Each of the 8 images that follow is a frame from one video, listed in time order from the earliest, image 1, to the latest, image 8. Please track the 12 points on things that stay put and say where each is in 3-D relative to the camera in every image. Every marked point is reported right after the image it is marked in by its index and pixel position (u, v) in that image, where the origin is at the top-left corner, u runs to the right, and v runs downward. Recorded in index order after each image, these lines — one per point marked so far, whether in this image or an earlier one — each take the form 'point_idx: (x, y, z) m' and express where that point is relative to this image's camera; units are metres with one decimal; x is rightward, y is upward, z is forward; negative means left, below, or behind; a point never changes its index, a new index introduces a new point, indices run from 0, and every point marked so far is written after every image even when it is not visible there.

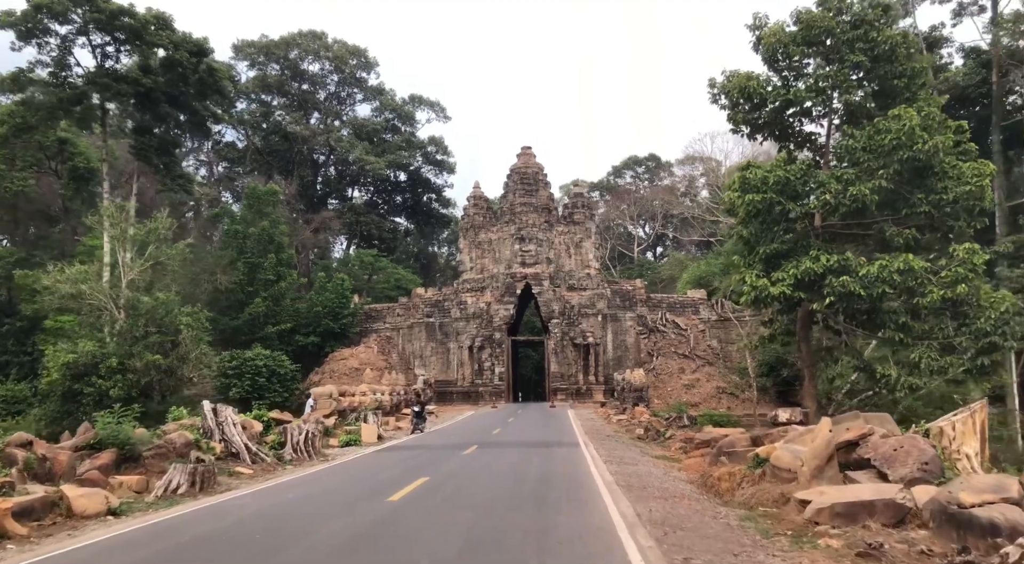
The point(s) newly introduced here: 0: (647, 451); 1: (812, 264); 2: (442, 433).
0: (+2.6, -3.2, +14.1) m
1: (+5.0, +0.3, +12.4) m
2: (-1.6, -3.5, +17.2) m
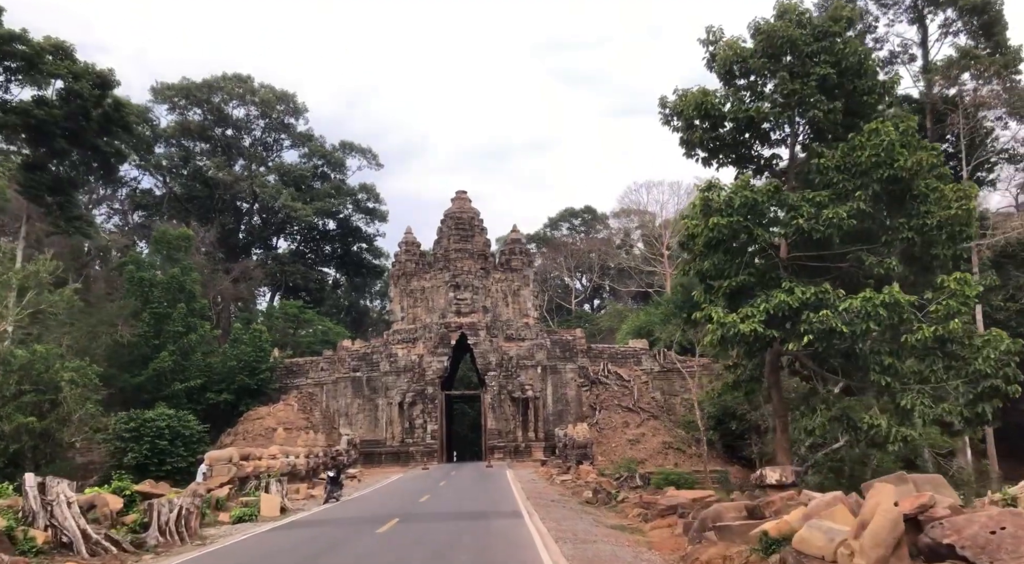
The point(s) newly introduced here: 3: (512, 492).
0: (+1.4, -3.8, +12.0) m
1: (+4.0, -0.2, +10.8) m
2: (-3.0, -4.4, +14.7) m
3: (+0.1, -4.7, +16.4) m
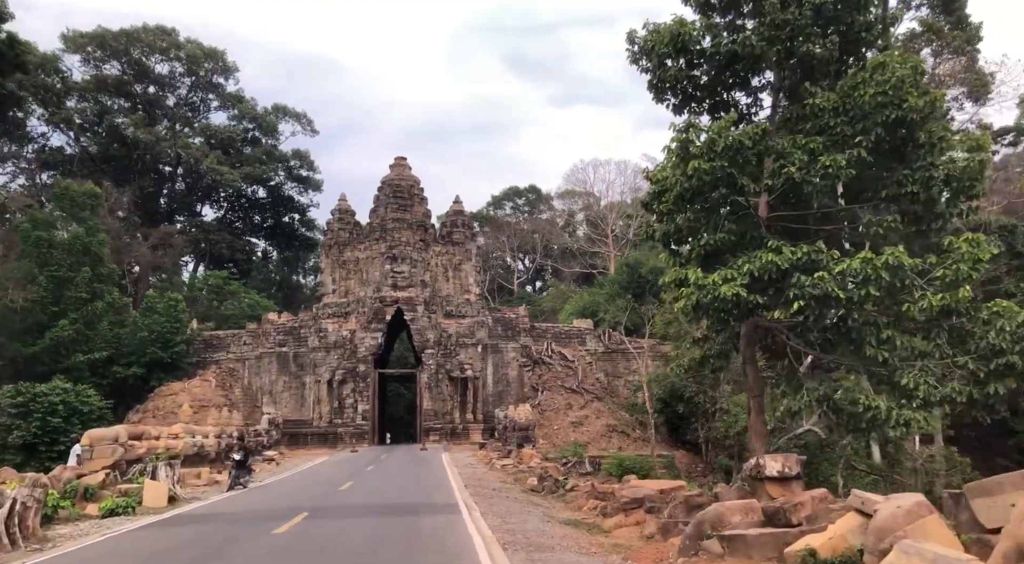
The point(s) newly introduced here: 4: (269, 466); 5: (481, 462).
0: (+0.5, -3.2, +10.4) m
1: (+3.3, +0.3, +9.3) m
2: (-4.1, -3.6, +12.7) m
3: (-1.2, -3.9, +14.6) m
4: (-6.3, -4.7, +18.9) m
5: (-0.8, -4.8, +20.0) m
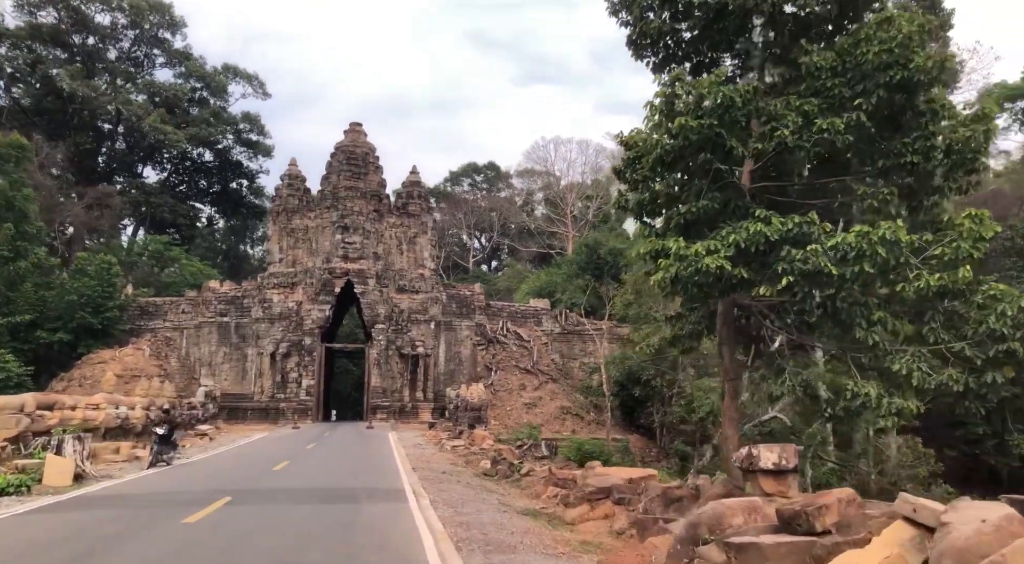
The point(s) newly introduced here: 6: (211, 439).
0: (-0.1, -2.8, +9.5) m
1: (+2.8, +0.6, +8.4) m
2: (-4.8, -2.9, +11.5) m
3: (-2.1, -3.3, +13.6) m
4: (-7.4, -3.8, +17.6) m
5: (-2.1, -4.1, +19.0) m
6: (-7.8, -4.1, +19.2) m
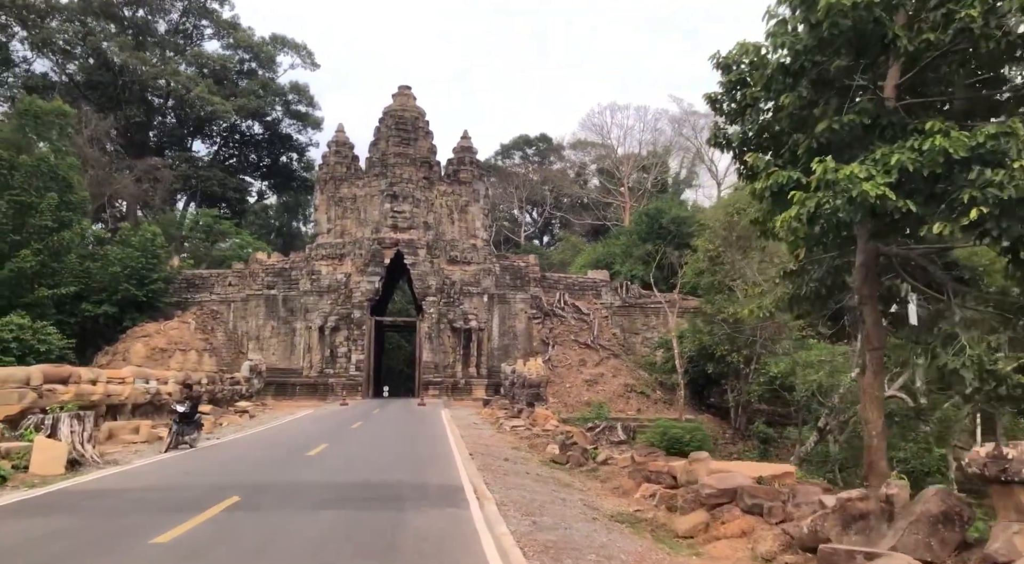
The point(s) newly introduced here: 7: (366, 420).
0: (+0.8, -2.2, +7.6) m
1: (+3.6, +1.2, +6.3) m
2: (-3.8, -2.3, +10.0) m
3: (-1.0, -2.6, +11.8) m
4: (-6.0, -3.0, +16.2) m
5: (-0.6, -3.3, +17.3) m
6: (-6.3, -3.2, +17.9) m
7: (-3.4, -3.2, +17.4) m
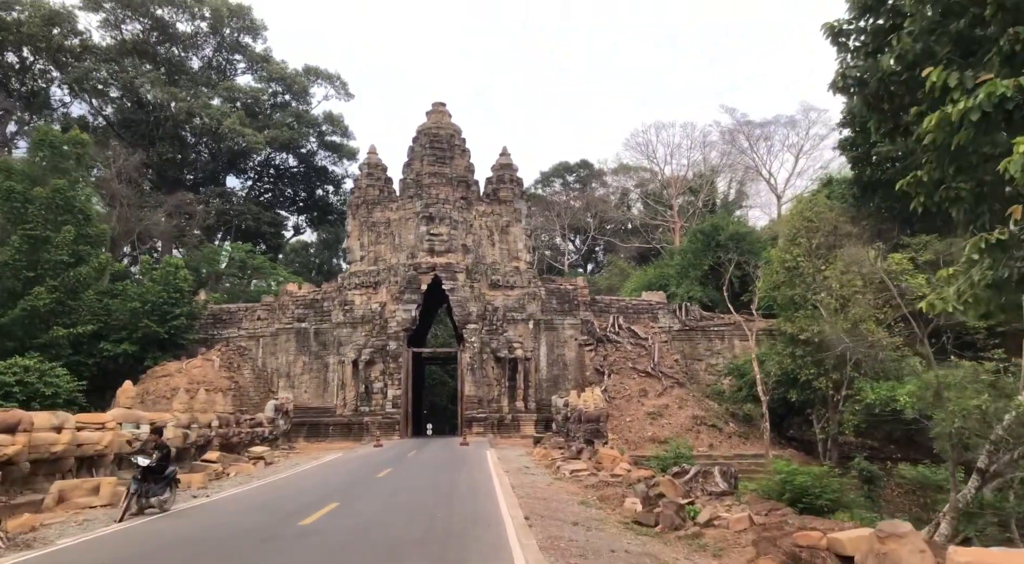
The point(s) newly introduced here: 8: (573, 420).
0: (+1.3, -2.0, +4.9) m
1: (+4.0, +1.5, +3.5) m
2: (-3.1, -2.4, +7.5) m
3: (-0.1, -2.7, +9.2) m
4: (-4.9, -3.5, +13.8) m
5: (+0.6, -3.6, +14.5) m
6: (-5.1, -3.8, +15.4) m
7: (-2.2, -3.7, +14.9) m
8: (+1.6, -3.7, +19.9) m
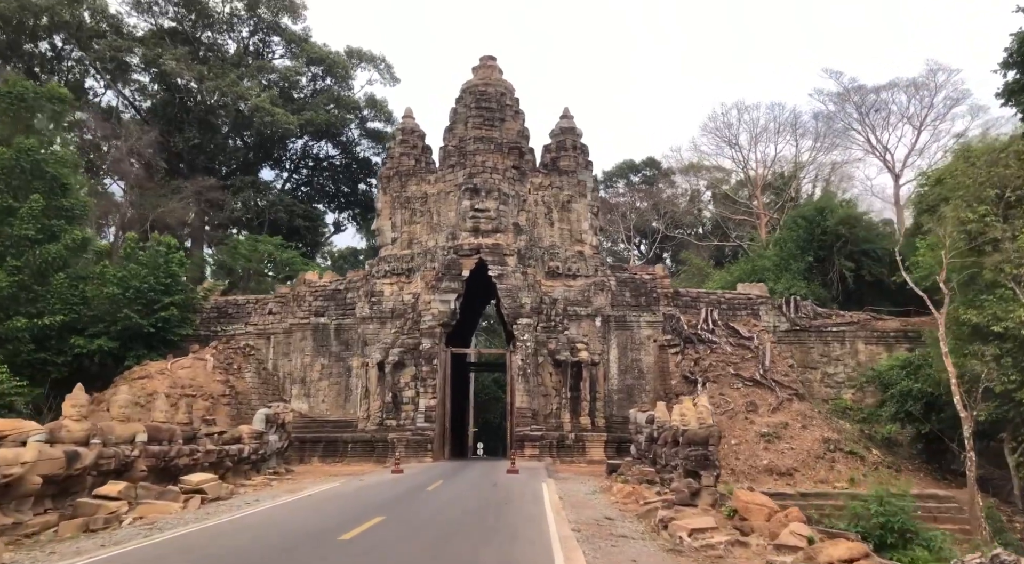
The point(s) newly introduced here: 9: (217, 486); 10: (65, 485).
0: (+1.4, -1.0, -0.8) m
1: (+4.0, +2.5, -2.2) m
2: (-2.8, -1.4, +2.2) m
3: (+0.3, -1.8, +3.6) m
4: (-4.1, -2.7, +8.6) m
5: (+1.4, -2.8, +8.9) m
6: (-4.1, -3.0, +10.2) m
7: (-1.3, -2.9, +9.4) m
8: (+2.9, -3.0, +14.1) m
9: (-4.3, -3.0, +11.0) m
10: (-5.4, -2.4, +8.9) m
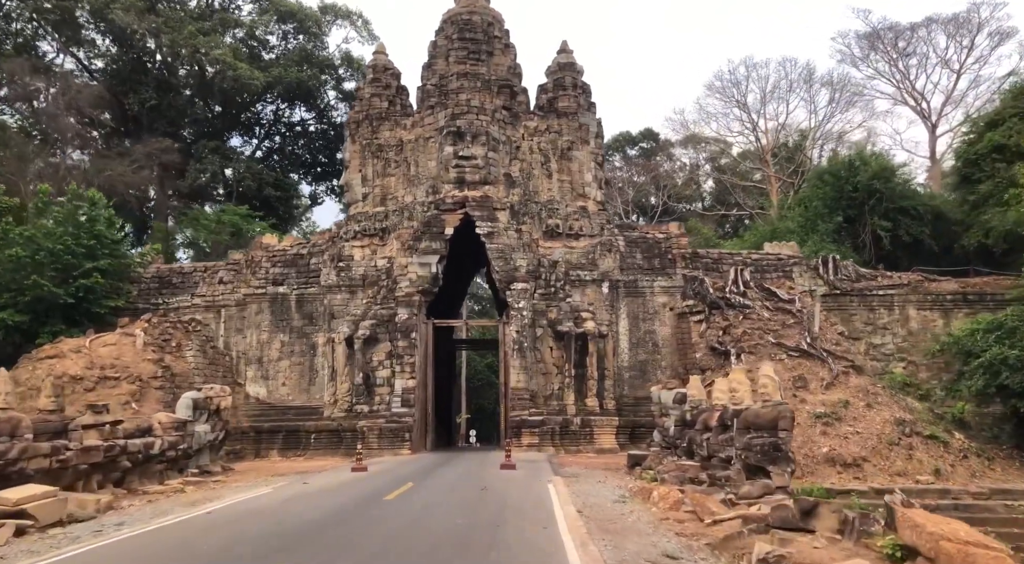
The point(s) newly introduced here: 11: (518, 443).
0: (+1.5, -0.3, -4.2) m
1: (+4.0, +3.2, -5.7) m
2: (-2.8, -0.7, -1.3) m
3: (+0.3, -1.0, +0.2) m
4: (-4.1, -1.9, +5.1) m
5: (+1.4, -1.9, +5.5) m
6: (-4.2, -2.2, +6.7) m
7: (-1.4, -2.1, +6.0) m
8: (+2.8, -2.1, +10.7) m
9: (-4.4, -2.2, +7.5) m
10: (-5.4, -1.7, +5.4) m
11: (+0.1, -3.6, +16.6) m
